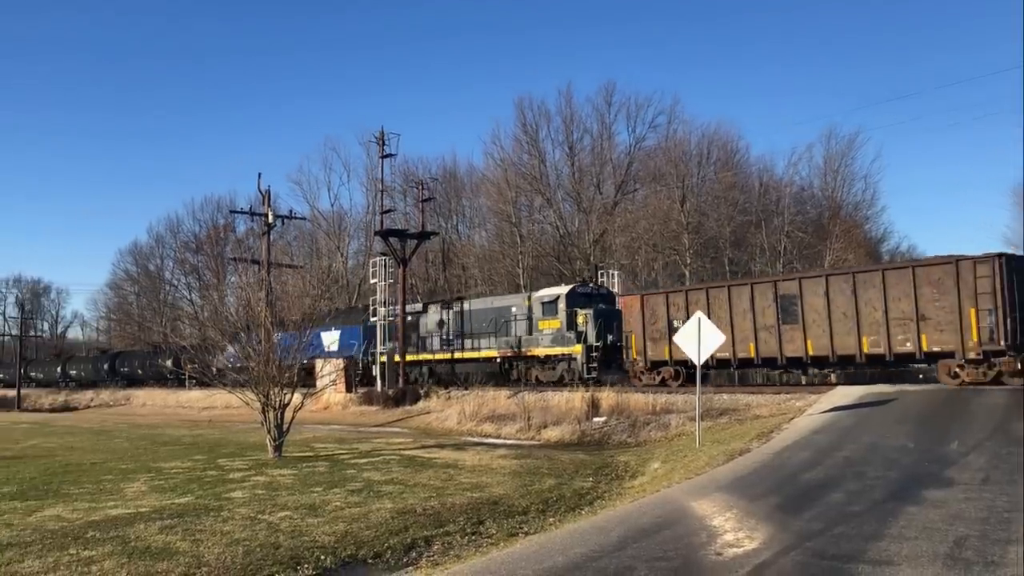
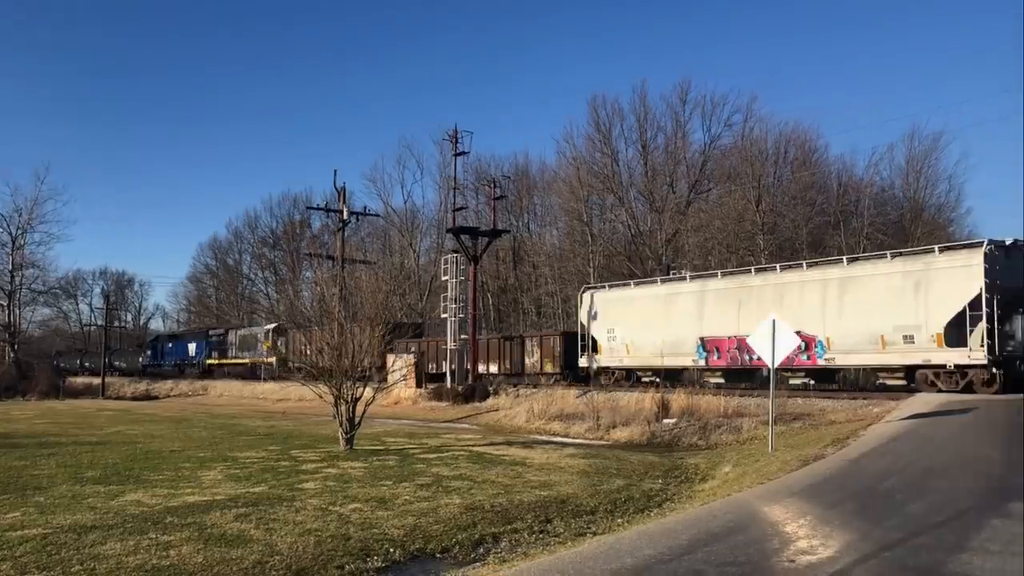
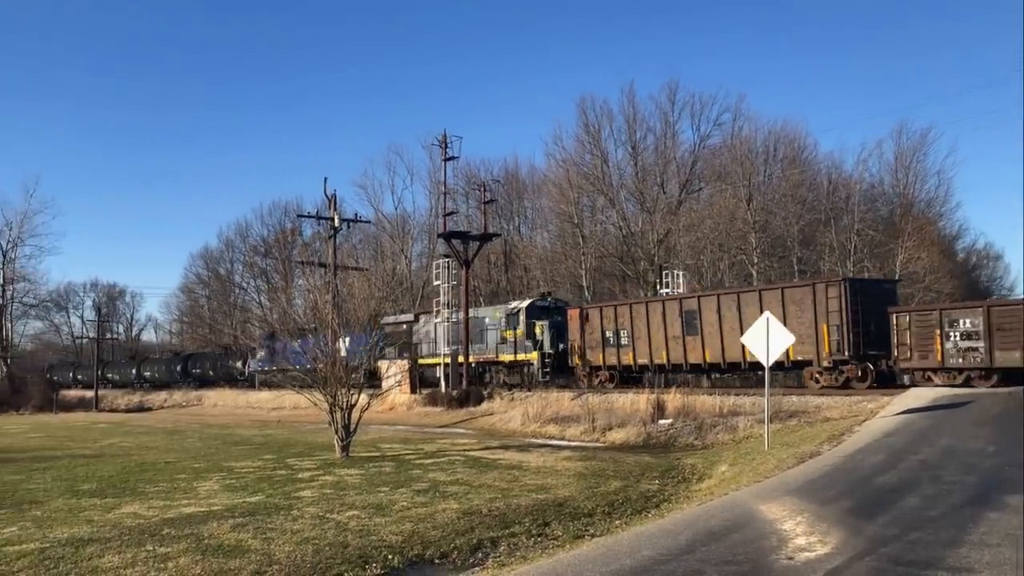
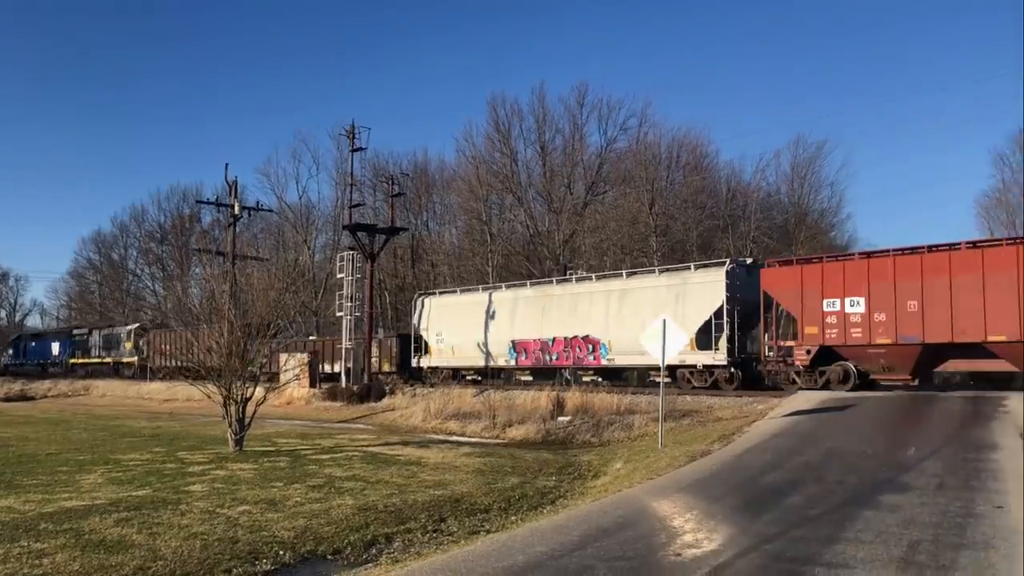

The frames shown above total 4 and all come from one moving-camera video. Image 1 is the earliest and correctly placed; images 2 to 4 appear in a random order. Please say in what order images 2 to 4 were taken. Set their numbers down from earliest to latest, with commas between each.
3, 2, 4
